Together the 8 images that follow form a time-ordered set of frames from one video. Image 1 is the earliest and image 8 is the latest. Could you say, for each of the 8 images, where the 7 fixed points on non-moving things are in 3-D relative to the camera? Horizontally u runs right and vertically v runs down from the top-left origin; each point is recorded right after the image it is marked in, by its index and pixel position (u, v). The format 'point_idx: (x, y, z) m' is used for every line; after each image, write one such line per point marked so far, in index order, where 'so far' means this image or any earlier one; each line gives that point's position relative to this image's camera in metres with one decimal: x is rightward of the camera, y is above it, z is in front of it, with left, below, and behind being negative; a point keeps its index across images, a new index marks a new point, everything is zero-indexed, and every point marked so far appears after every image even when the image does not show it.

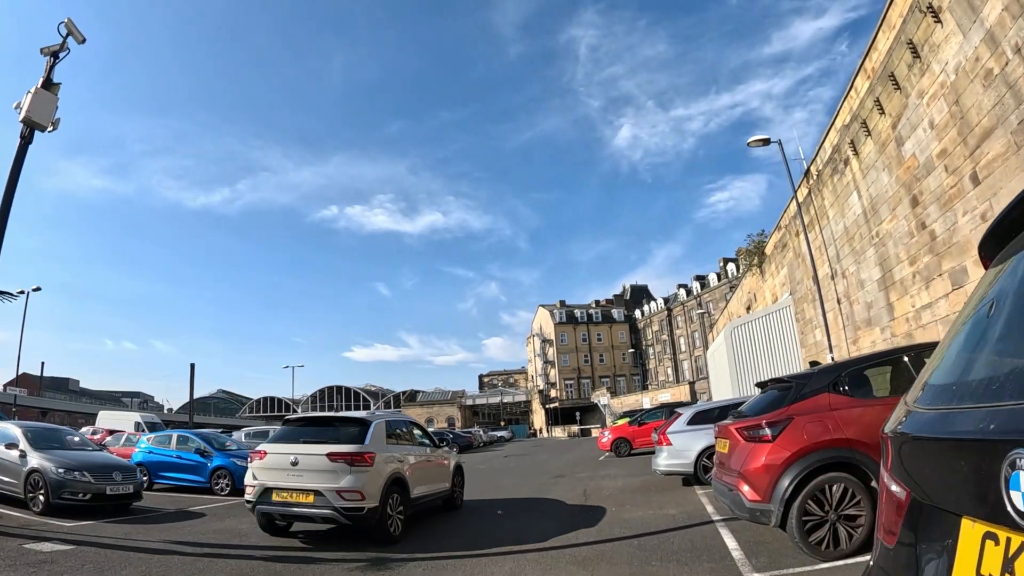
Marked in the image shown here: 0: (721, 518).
0: (+2.2, -2.4, +6.1) m
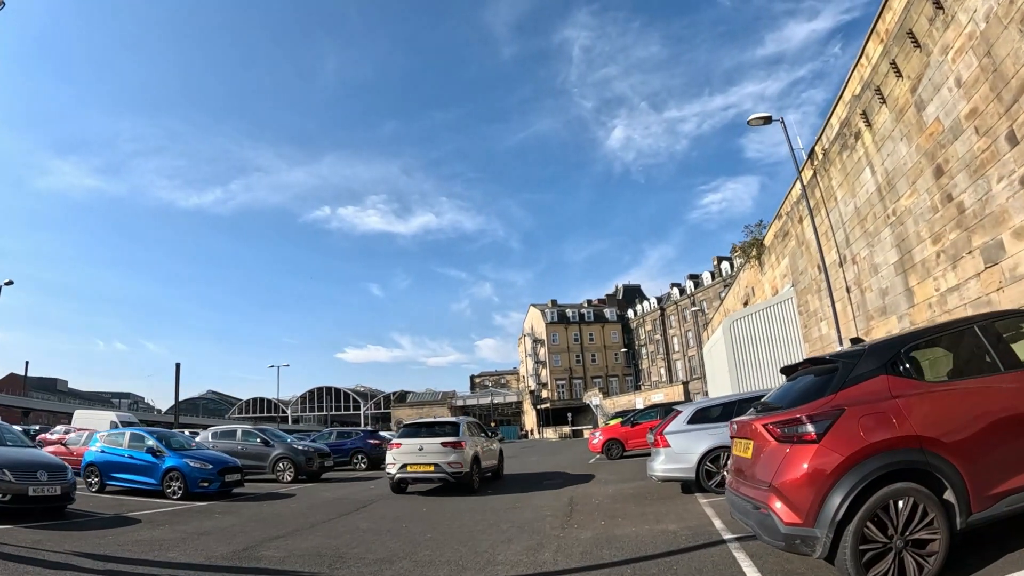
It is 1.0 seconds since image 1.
0: (+1.9, -2.1, +5.0) m
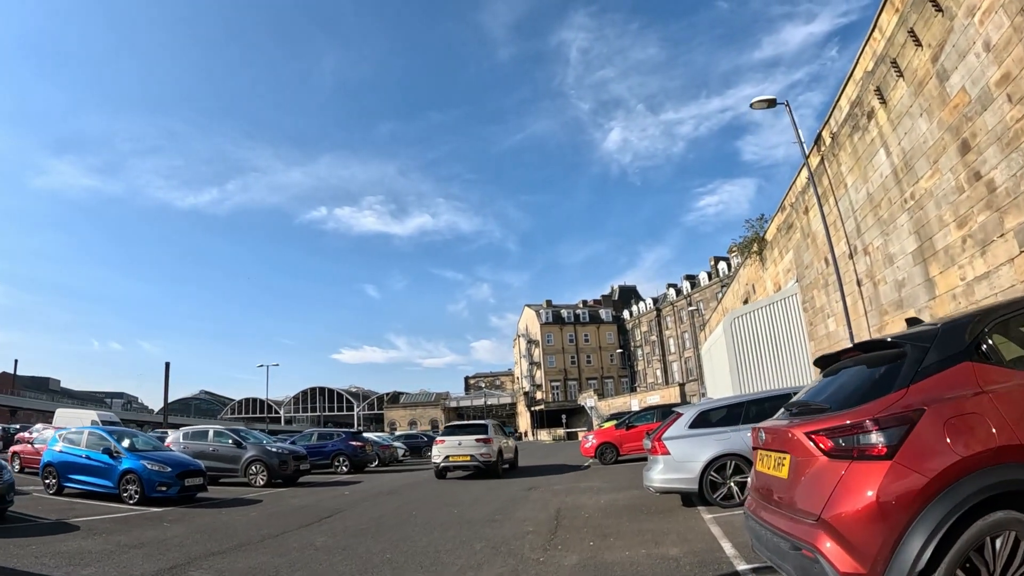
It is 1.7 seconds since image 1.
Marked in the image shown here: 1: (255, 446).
0: (+1.6, -1.9, +4.1) m
1: (-6.9, -4.2, +15.8) m
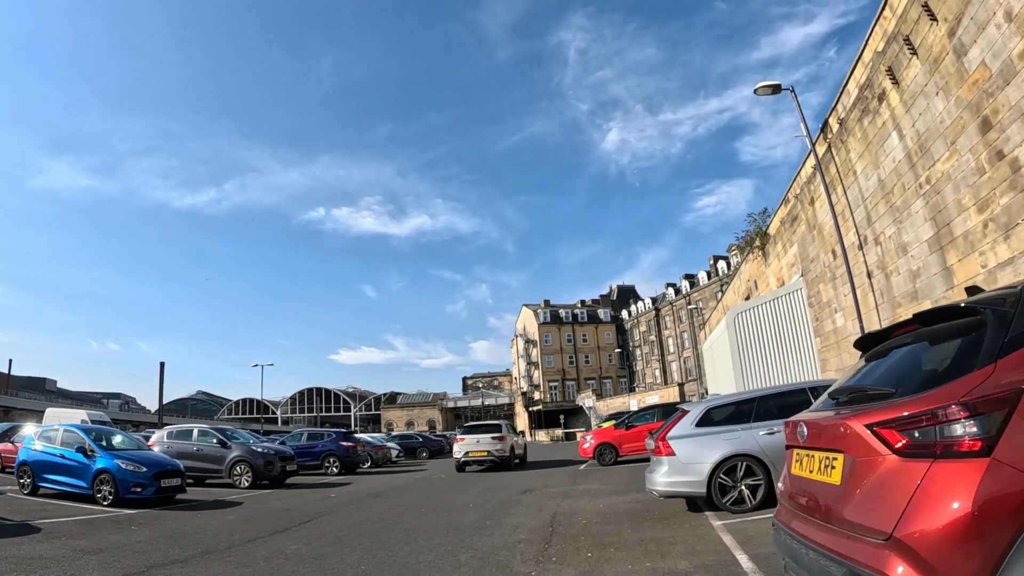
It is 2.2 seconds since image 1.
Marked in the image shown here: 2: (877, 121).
0: (+1.5, -1.8, +3.5) m
1: (-7.0, -4.0, +15.2) m
2: (+6.6, +3.0, +10.7) m
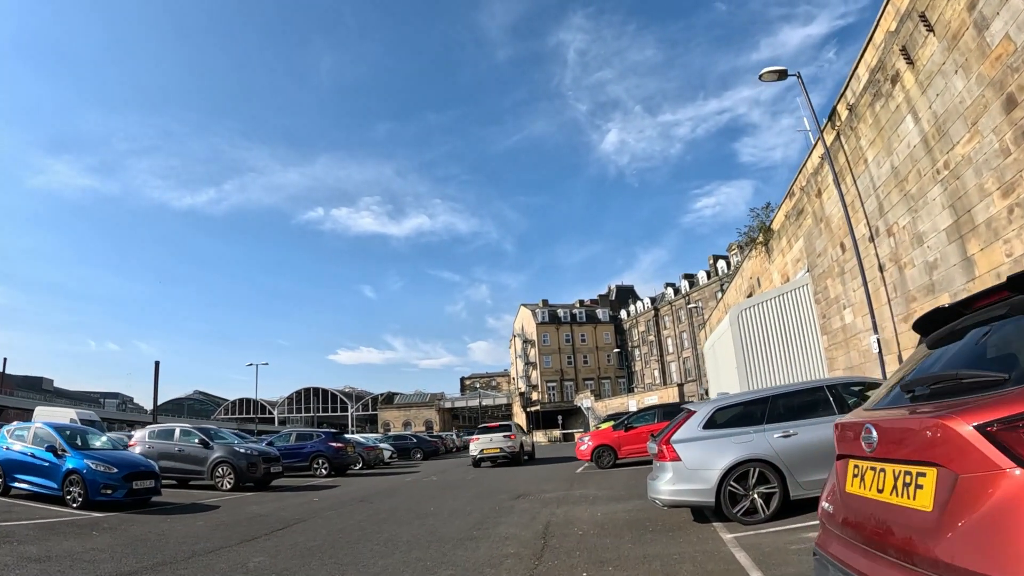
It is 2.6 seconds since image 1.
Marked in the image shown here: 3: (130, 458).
0: (+1.4, -1.7, +3.0) m
1: (-7.1, -3.9, +14.6) m
2: (+6.5, +3.1, +10.2) m
3: (-7.3, -3.3, +11.4) m
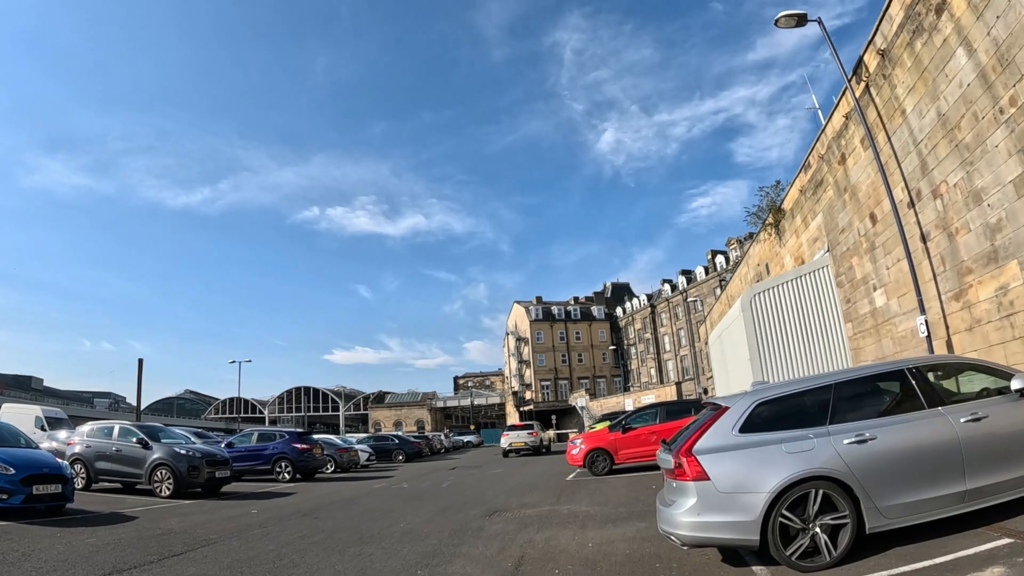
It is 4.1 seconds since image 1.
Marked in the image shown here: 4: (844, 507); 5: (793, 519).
0: (+1.1, -1.3, +1.2) m
1: (-7.5, -3.5, +12.8) m
2: (+6.2, +3.5, +8.4) m
3: (-7.7, -2.8, +9.6) m
4: (+2.1, -1.4, +3.8) m
5: (+1.8, -1.5, +3.8) m
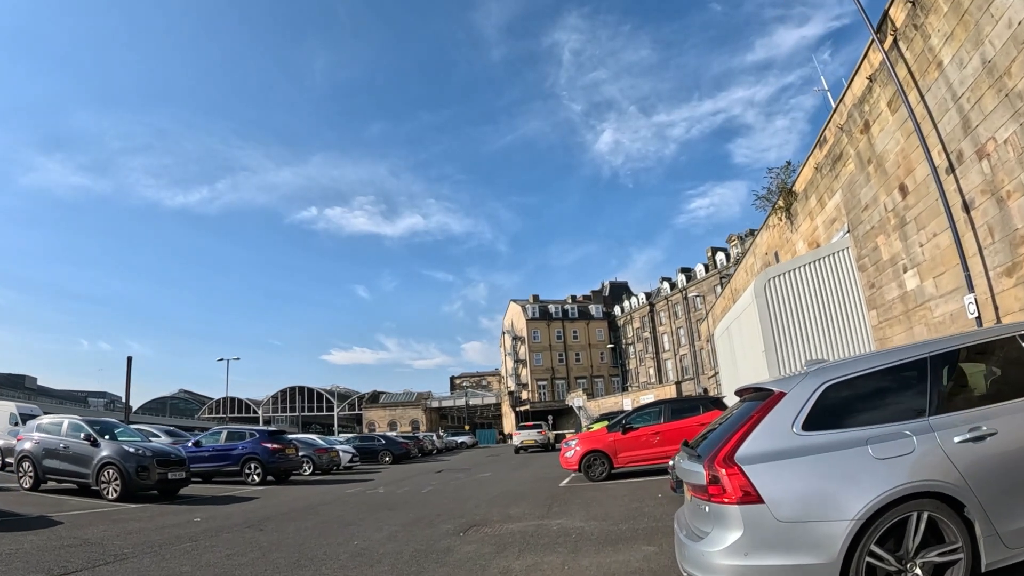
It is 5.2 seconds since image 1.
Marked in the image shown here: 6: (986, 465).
0: (+0.9, -1.0, 0.0) m
1: (-7.8, -3.2, +11.5) m
2: (+6.0, +3.8, +7.2) m
3: (-7.9, -2.5, +8.3) m
4: (+1.9, -1.1, +2.6) m
5: (+1.6, -1.1, +2.5) m
6: (+2.1, -0.8, +2.6) m
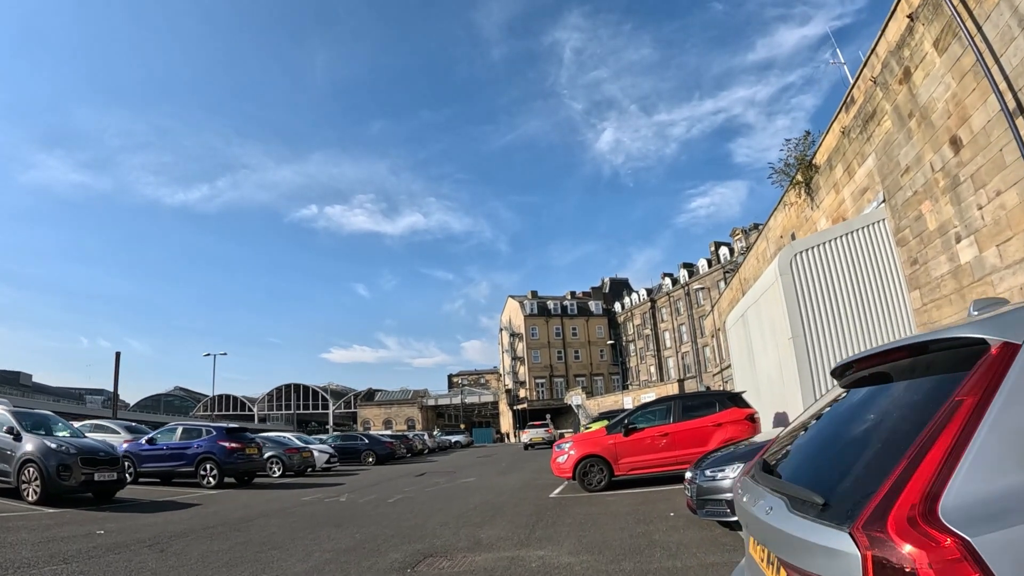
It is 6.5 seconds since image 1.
0: (+0.7, -0.6, -1.7) m
1: (-8.0, -2.7, +9.9) m
2: (+5.7, +4.1, +5.6) m
3: (-8.2, -2.1, +6.7) m
4: (+1.7, -0.7, +0.9) m
5: (+1.3, -0.8, +0.9) m
6: (+1.9, -0.4, +1.0) m
